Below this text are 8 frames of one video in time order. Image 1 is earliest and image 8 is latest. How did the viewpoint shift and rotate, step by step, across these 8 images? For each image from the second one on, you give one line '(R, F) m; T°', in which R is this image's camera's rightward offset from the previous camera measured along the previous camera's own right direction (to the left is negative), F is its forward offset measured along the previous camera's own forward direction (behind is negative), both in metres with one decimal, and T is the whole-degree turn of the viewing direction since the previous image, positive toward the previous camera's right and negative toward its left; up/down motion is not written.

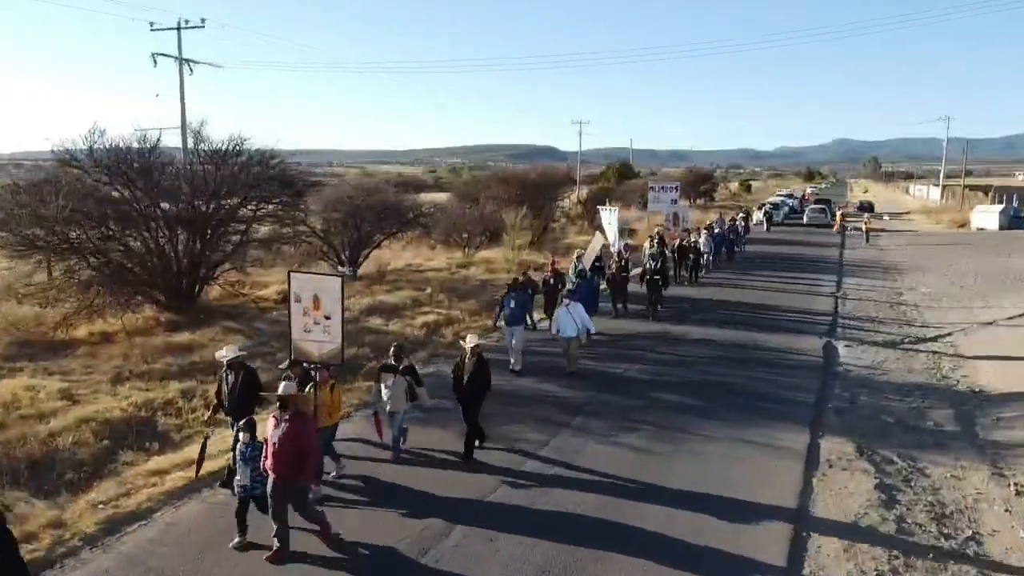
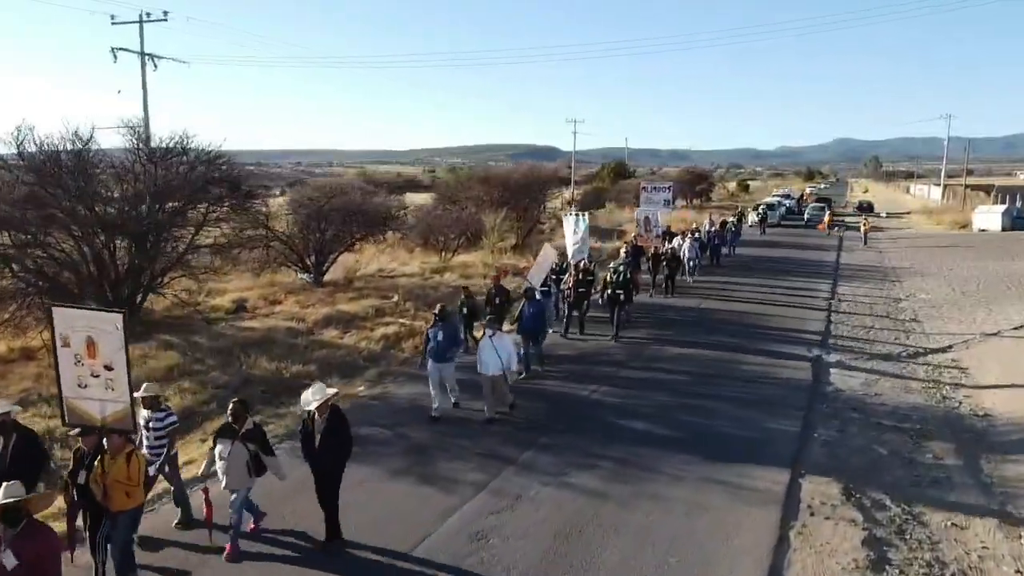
(+0.8, +1.4) m; 0°
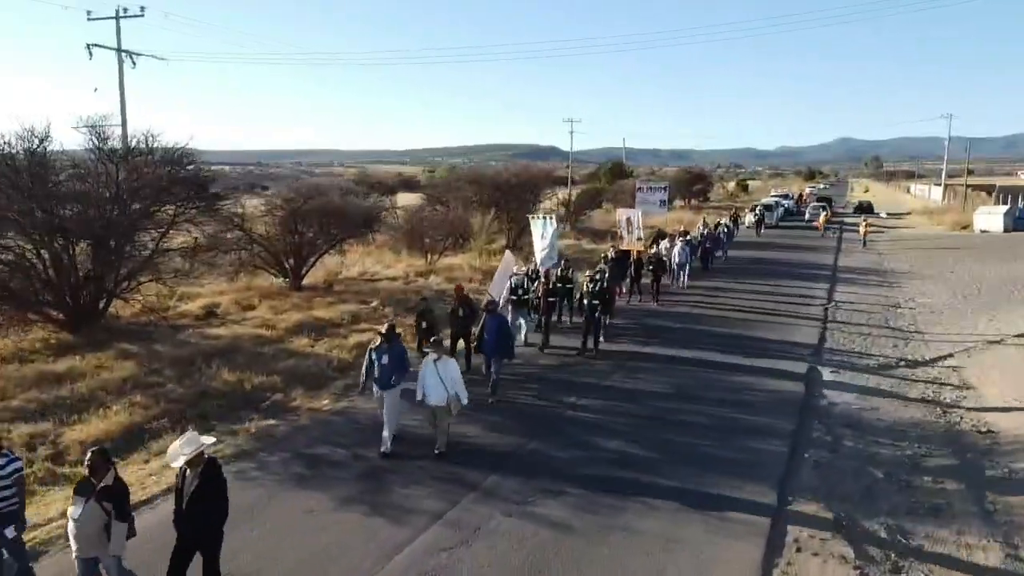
(+0.4, +0.8) m; 0°
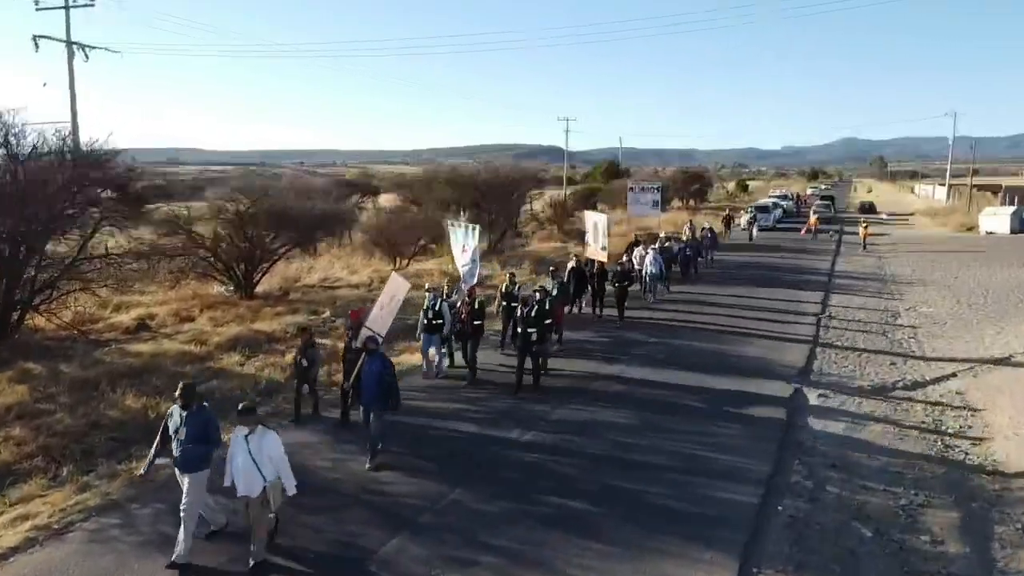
(+0.9, +1.7) m; 0°
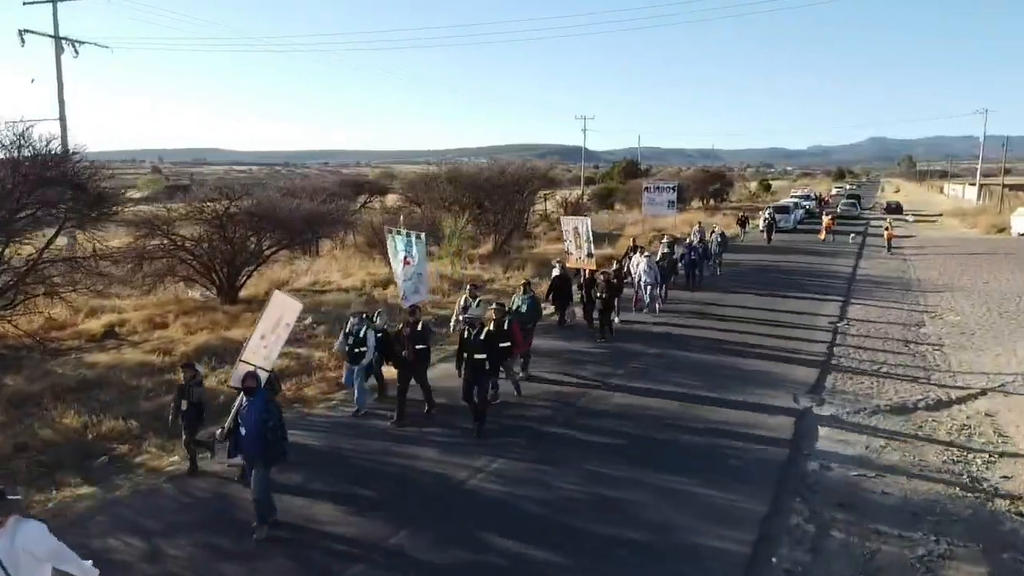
(+0.7, +1.2) m; -2°
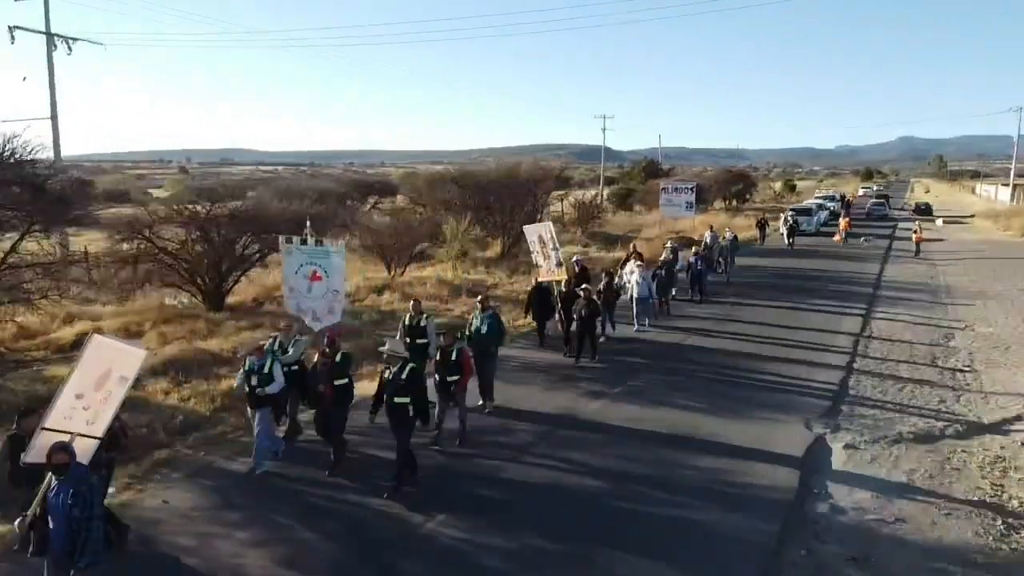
(+0.6, +1.1) m; -2°
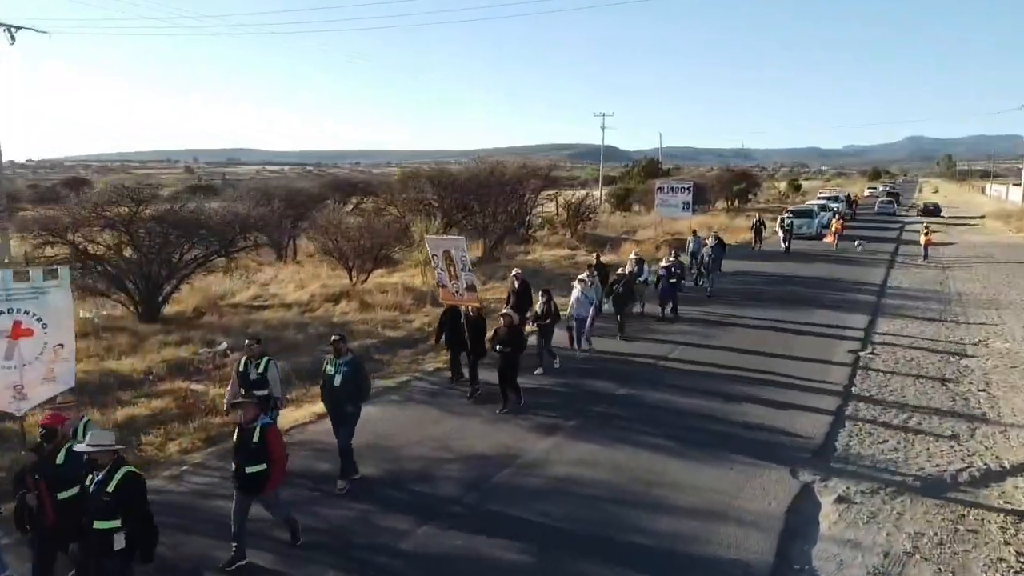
(+0.9, +1.9) m; 0°
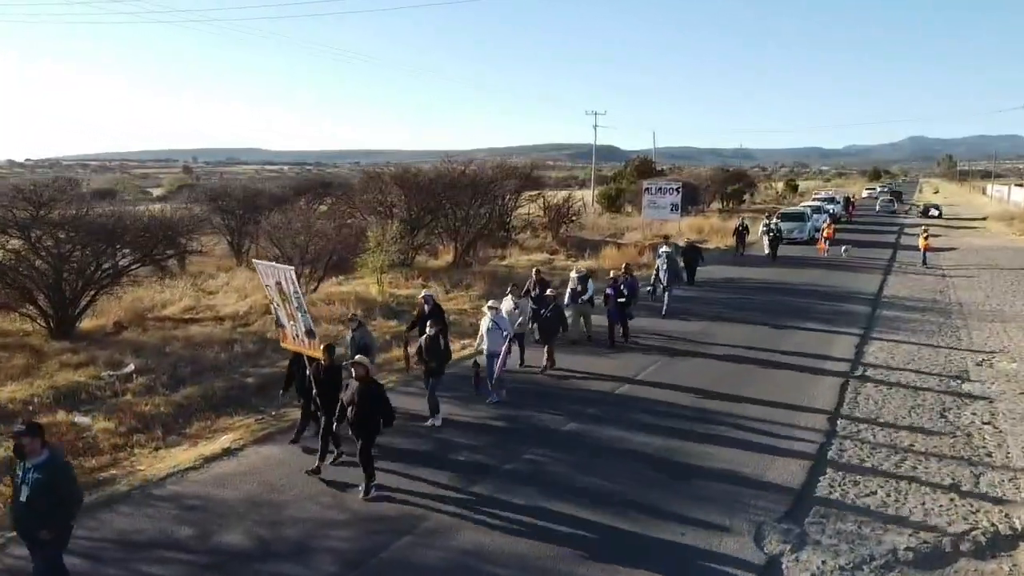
(+0.9, +1.8) m; 0°
